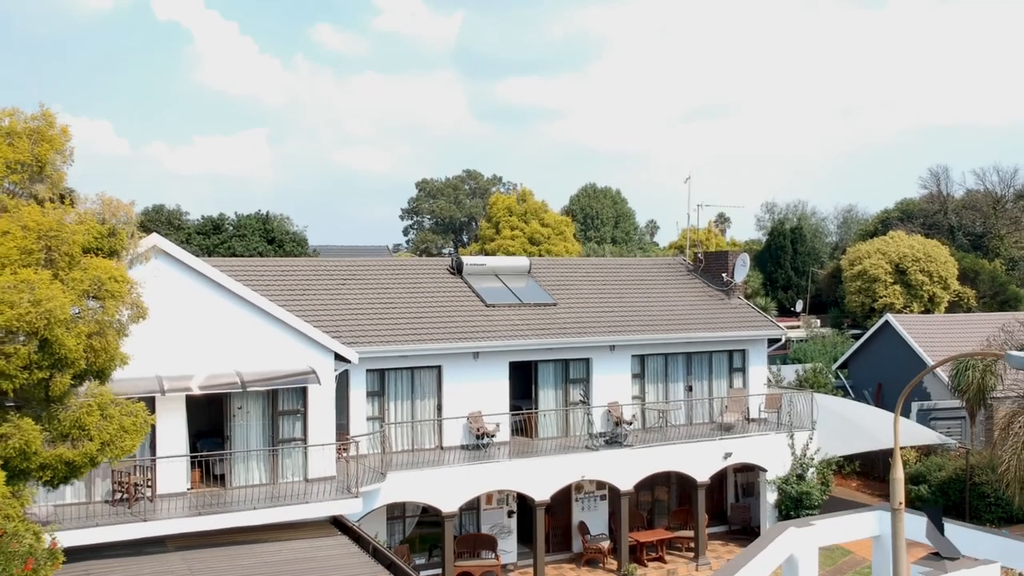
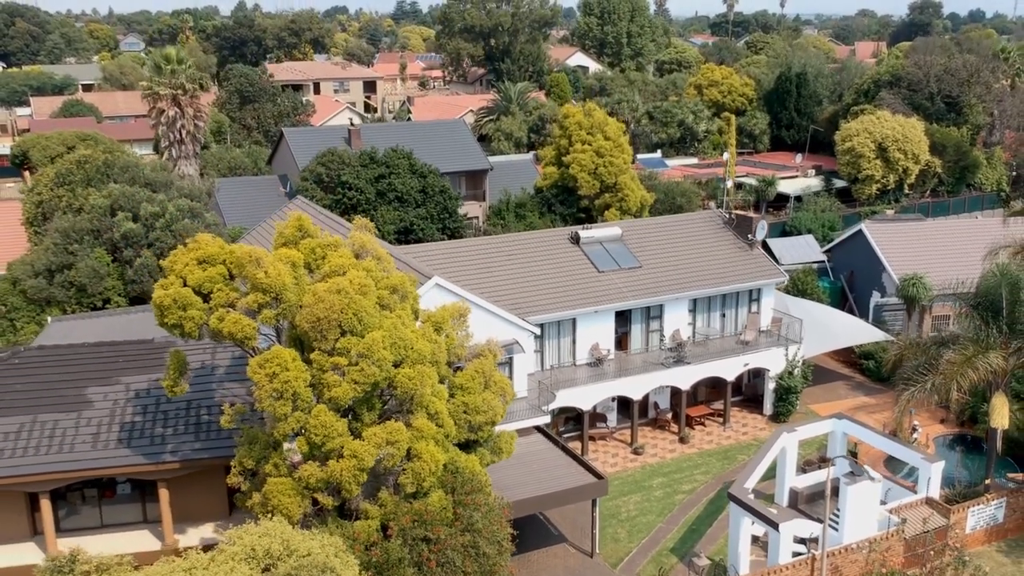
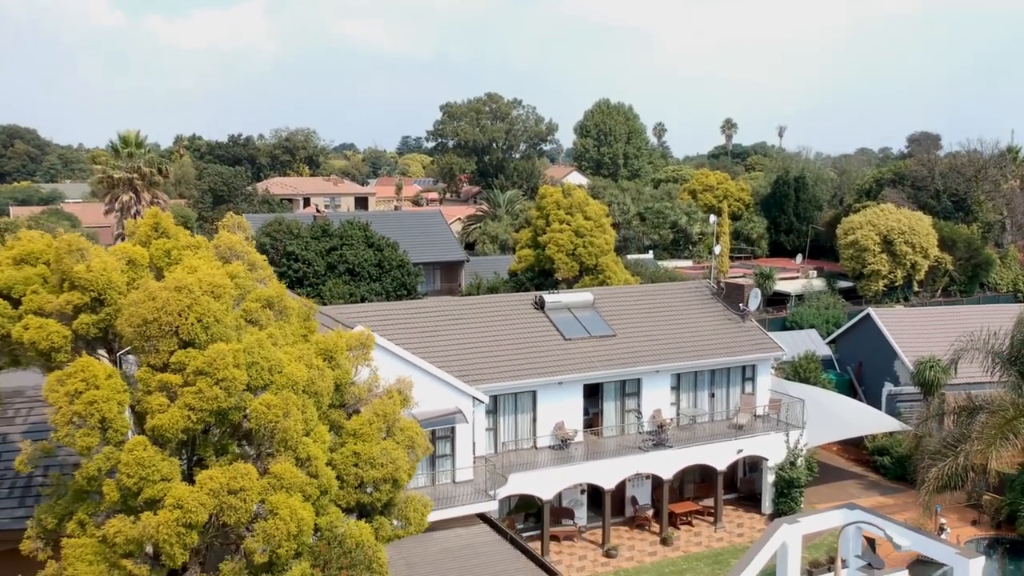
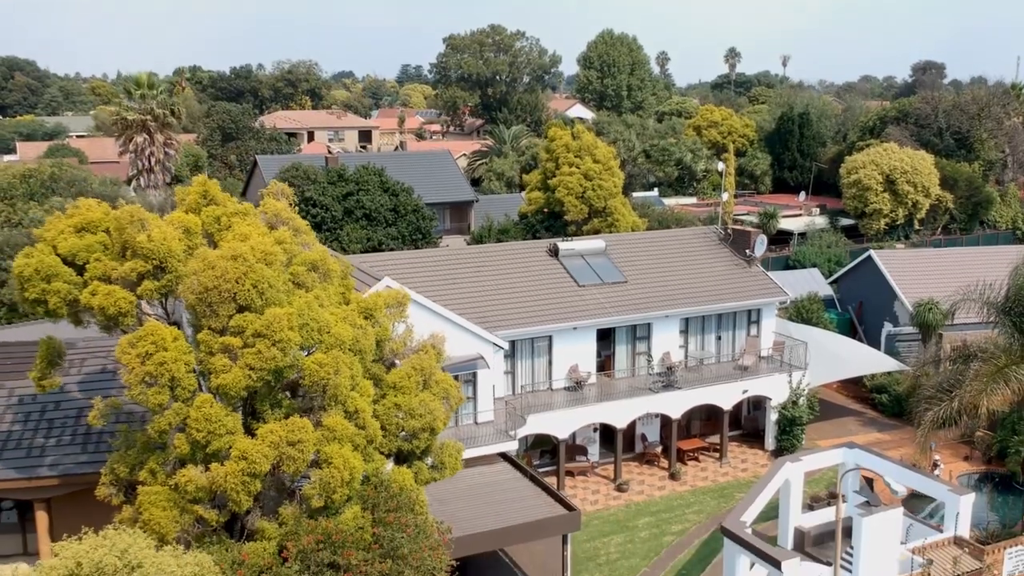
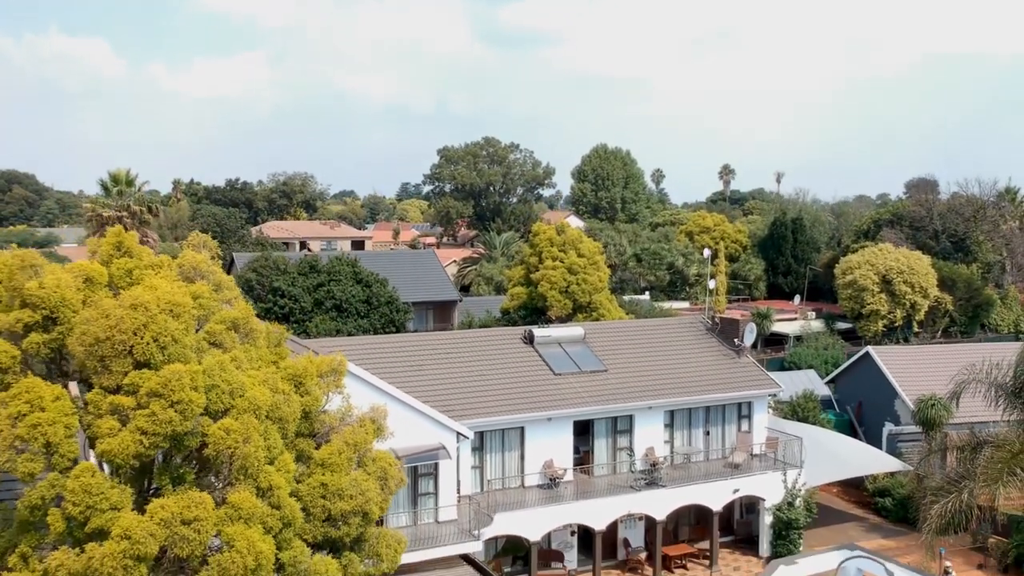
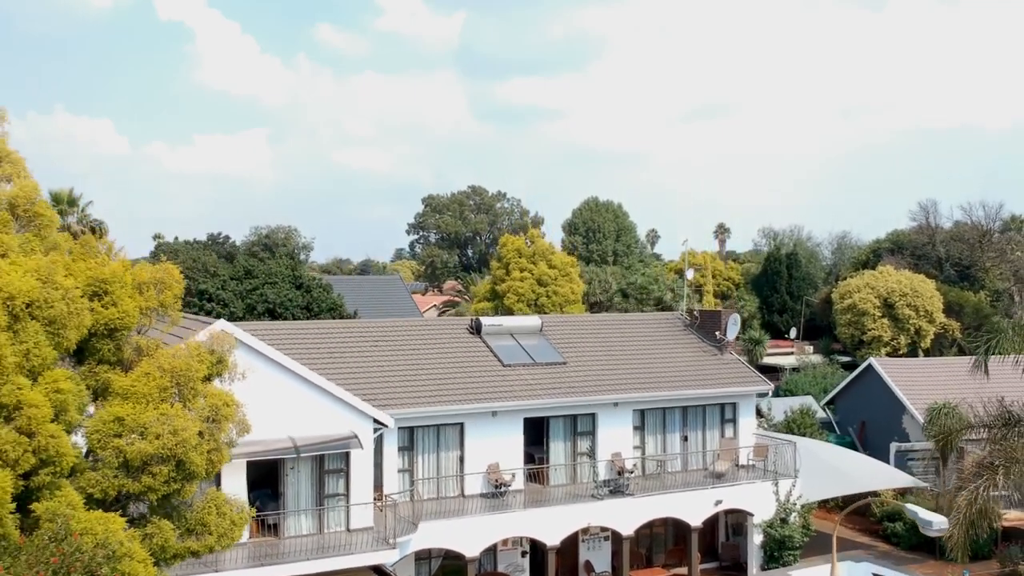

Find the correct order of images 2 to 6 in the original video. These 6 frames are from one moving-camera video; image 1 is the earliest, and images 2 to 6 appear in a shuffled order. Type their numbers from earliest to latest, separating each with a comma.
6, 5, 3, 4, 2
